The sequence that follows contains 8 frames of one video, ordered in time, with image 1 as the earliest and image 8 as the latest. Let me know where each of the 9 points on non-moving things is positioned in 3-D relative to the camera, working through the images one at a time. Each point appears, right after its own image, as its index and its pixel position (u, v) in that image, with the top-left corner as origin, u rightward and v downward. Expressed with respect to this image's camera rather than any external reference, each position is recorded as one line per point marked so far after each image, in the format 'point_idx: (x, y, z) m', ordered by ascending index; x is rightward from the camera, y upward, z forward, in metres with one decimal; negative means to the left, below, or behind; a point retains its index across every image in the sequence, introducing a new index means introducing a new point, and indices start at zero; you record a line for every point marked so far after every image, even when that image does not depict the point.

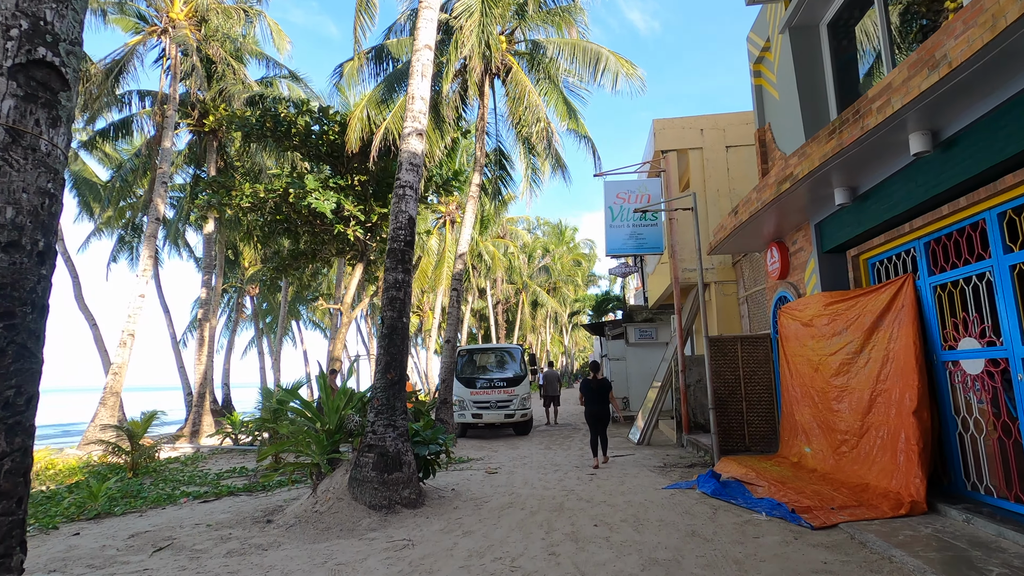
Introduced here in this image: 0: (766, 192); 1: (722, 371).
0: (+3.1, +1.2, +6.6) m
1: (+3.3, -1.3, +8.6) m
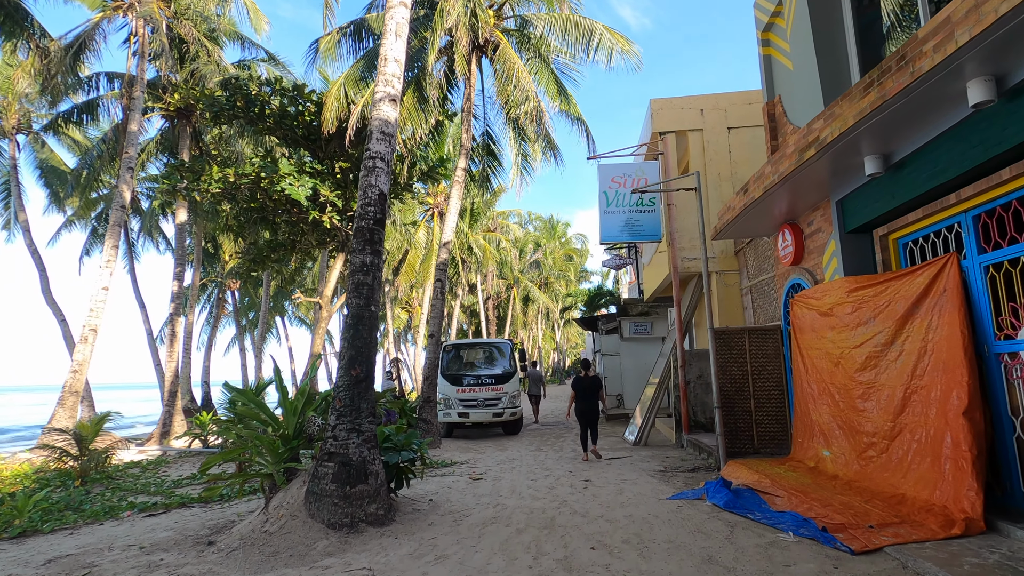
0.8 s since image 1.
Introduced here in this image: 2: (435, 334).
0: (+2.9, +1.4, +5.8) m
1: (+3.1, -1.1, +7.8) m
2: (-1.7, -1.0, +11.7) m
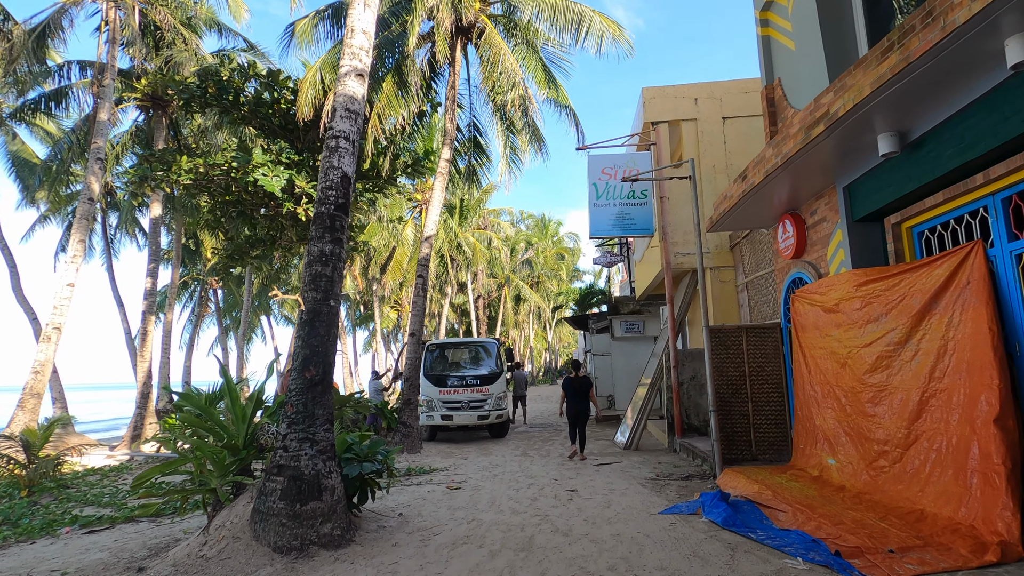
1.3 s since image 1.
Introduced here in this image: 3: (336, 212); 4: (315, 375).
0: (+2.7, +1.4, +5.3) m
1: (+2.9, -1.1, +7.3) m
2: (-2.0, -0.9, +11.1) m
3: (-1.7, +0.7, +5.2) m
4: (-1.7, -0.8, +4.7) m
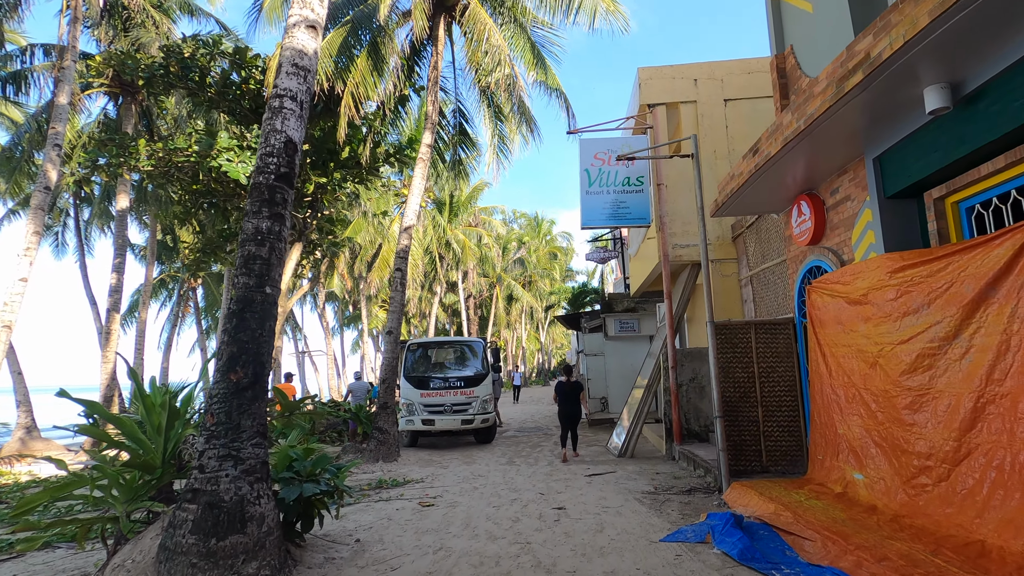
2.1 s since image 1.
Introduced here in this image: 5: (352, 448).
0: (+2.5, +1.5, +4.5) m
1: (+2.7, -1.0, +6.5) m
2: (-2.3, -0.8, +10.3) m
3: (-1.9, +0.9, +4.4) m
4: (-1.9, -0.6, +3.8) m
5: (-3.0, -3.0, +10.1) m
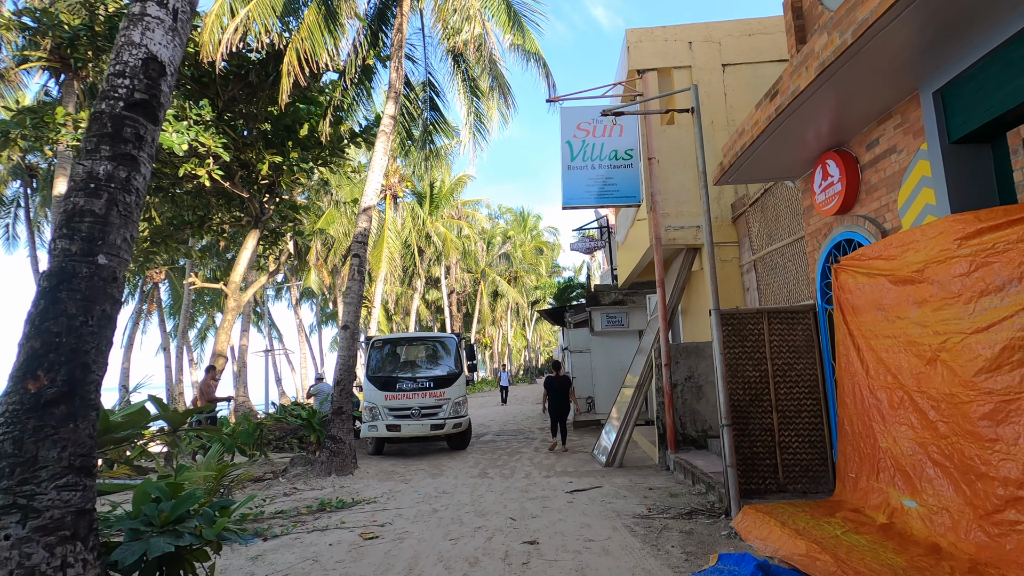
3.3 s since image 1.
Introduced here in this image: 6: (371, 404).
0: (+2.2, +1.7, +3.4) m
1: (+2.3, -0.8, +5.4) m
2: (-2.7, -0.6, +9.0) m
3: (-2.2, +1.0, +3.1) m
4: (-2.2, -0.5, +2.6) m
5: (-3.4, -2.8, +8.8) m
6: (-2.8, -2.3, +10.6) m
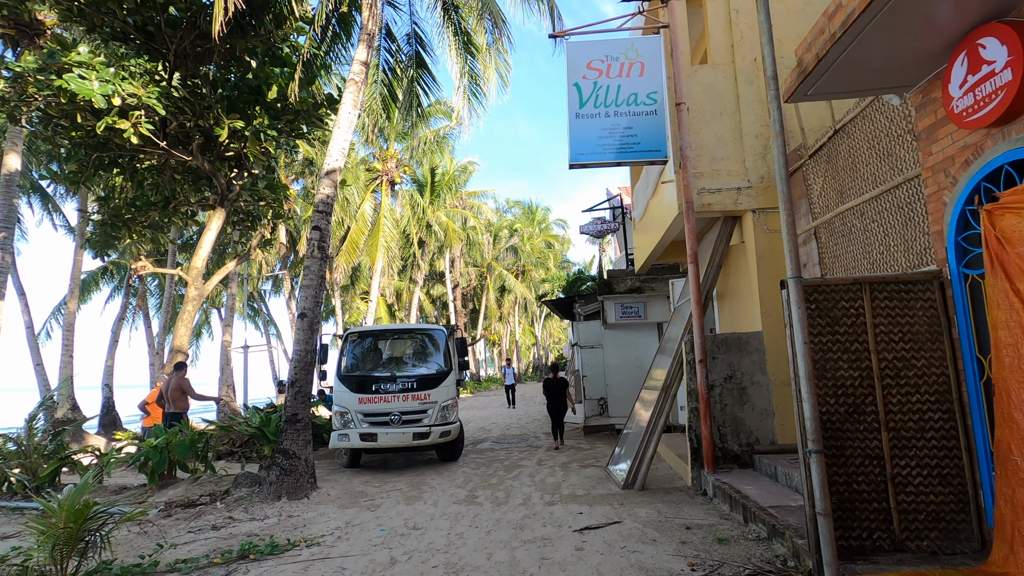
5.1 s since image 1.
0: (+2.0, +2.0, +1.6) m
1: (+2.2, -0.5, +3.6) m
2: (-2.8, -0.3, +7.4) m
3: (-2.4, +1.3, +1.5) m
4: (-2.4, -0.2, +0.9) m
5: (-3.5, -2.5, +7.2) m
6: (-2.8, -2.0, +9.0) m
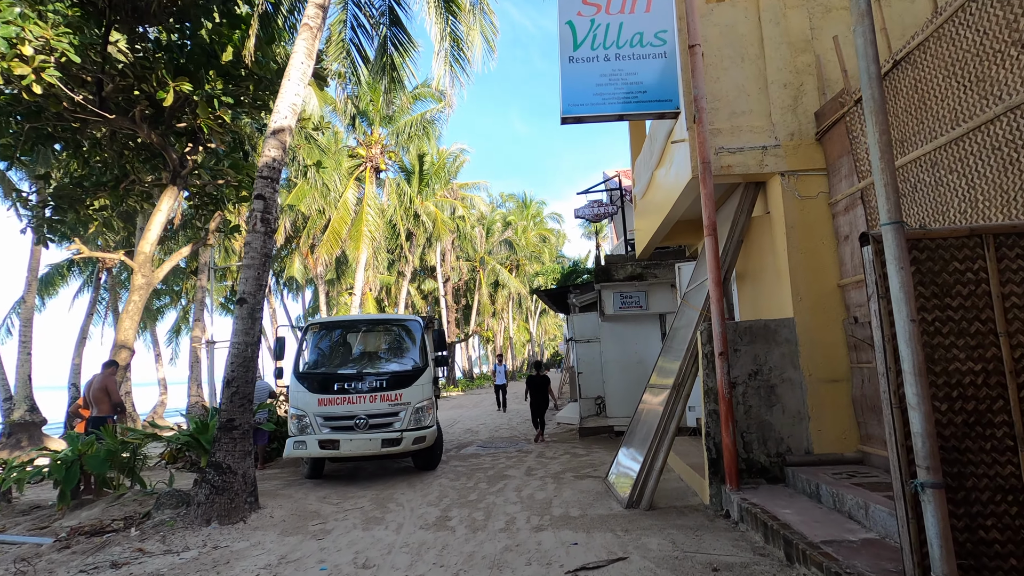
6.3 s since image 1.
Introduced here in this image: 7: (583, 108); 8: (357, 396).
0: (+1.8, +2.2, +0.4) m
1: (+2.0, -0.3, +2.5) m
2: (-3.0, -0.1, +6.2) m
3: (-2.6, +1.5, +0.2) m
4: (-2.6, 0.0, -0.3) m
5: (-3.7, -2.3, +6.0) m
6: (-3.0, -1.8, +7.8) m
7: (+0.8, +1.9, +5.9) m
8: (-2.2, -1.5, +7.8) m
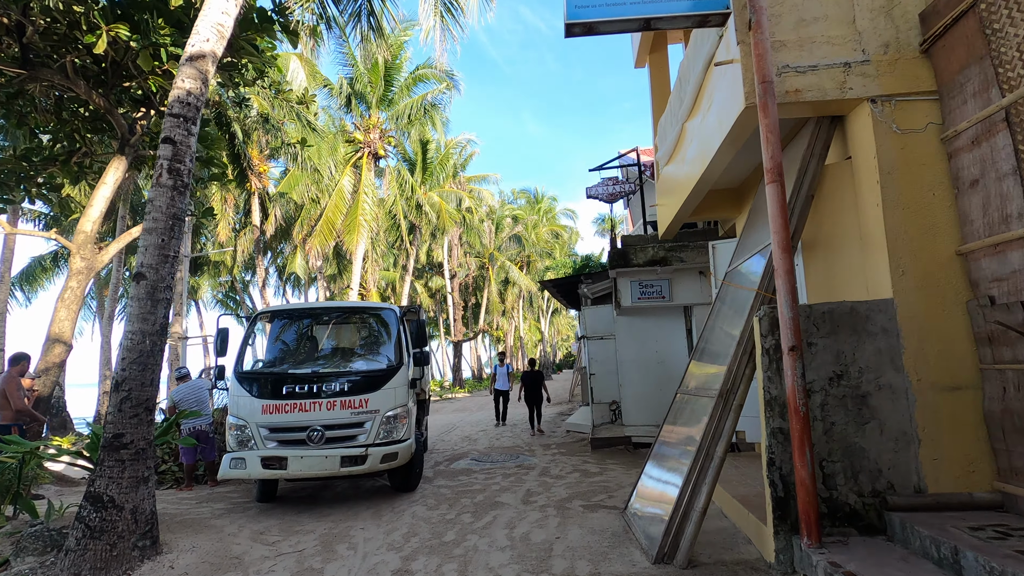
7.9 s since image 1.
0: (+1.6, +2.4, -1.2) m
1: (+1.8, 0.0, +0.8) m
2: (-3.1, +0.1, +4.7) m
3: (-2.8, +1.7, -1.3) m
4: (-2.8, +0.2, -1.8) m
5: (-3.8, -2.1, +4.5) m
6: (-3.1, -1.5, +6.3) m
7: (+0.7, +2.2, +4.3) m
8: (-2.3, -1.3, +6.2) m
